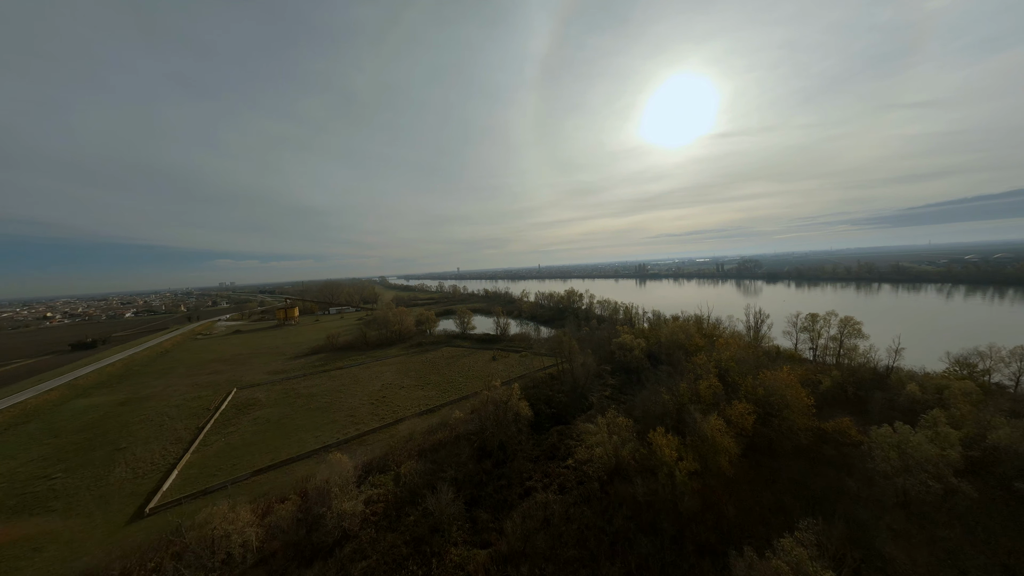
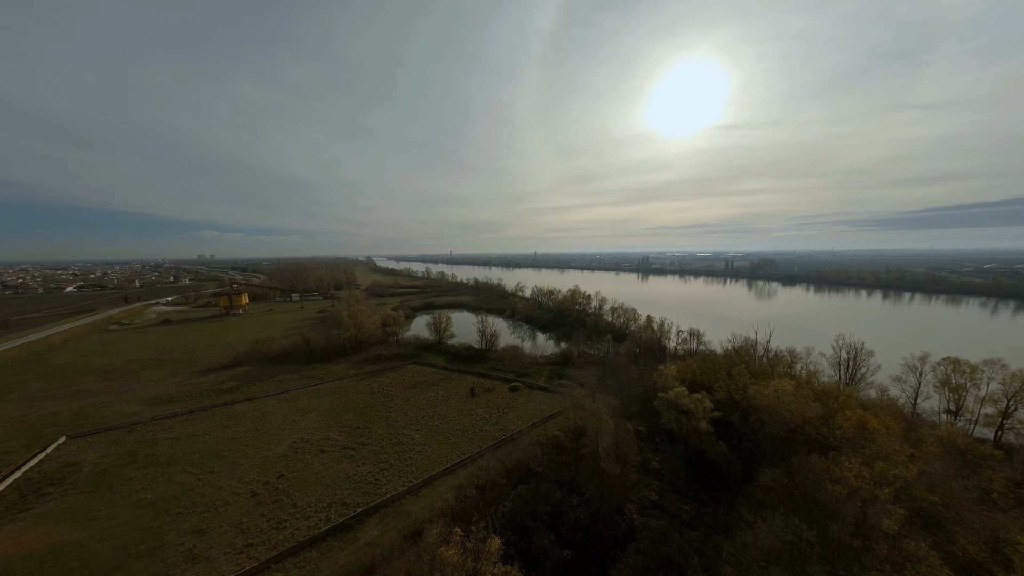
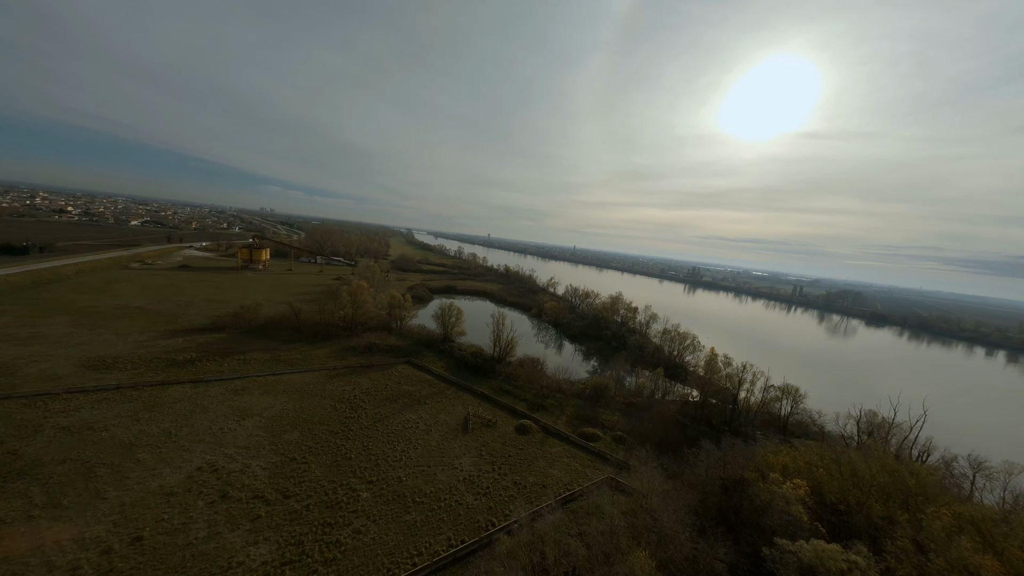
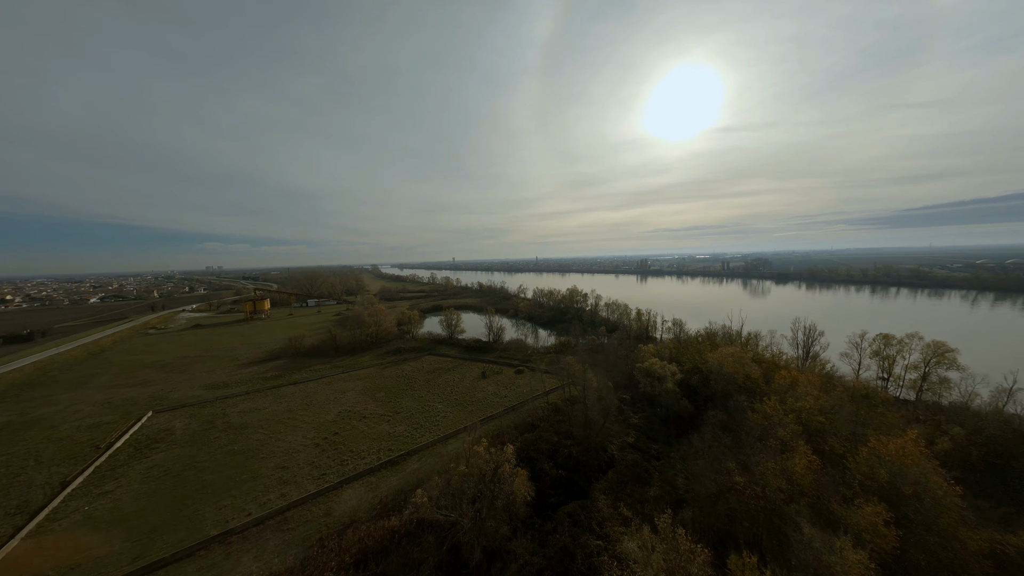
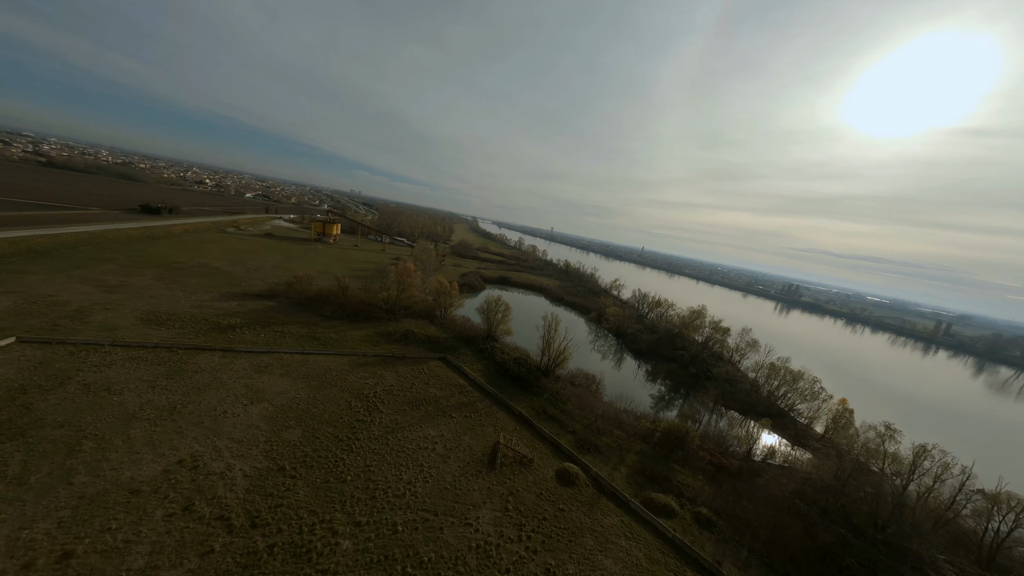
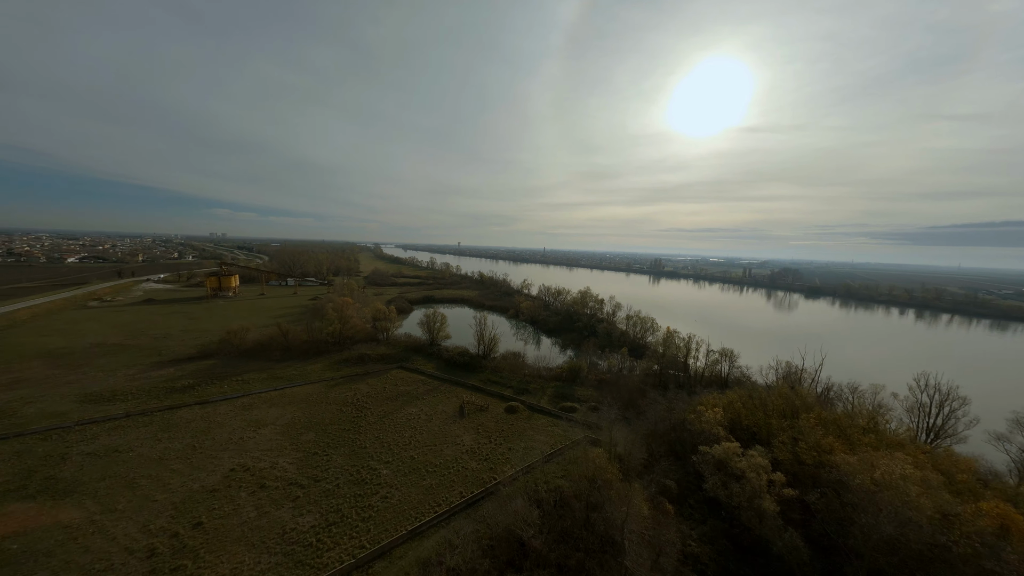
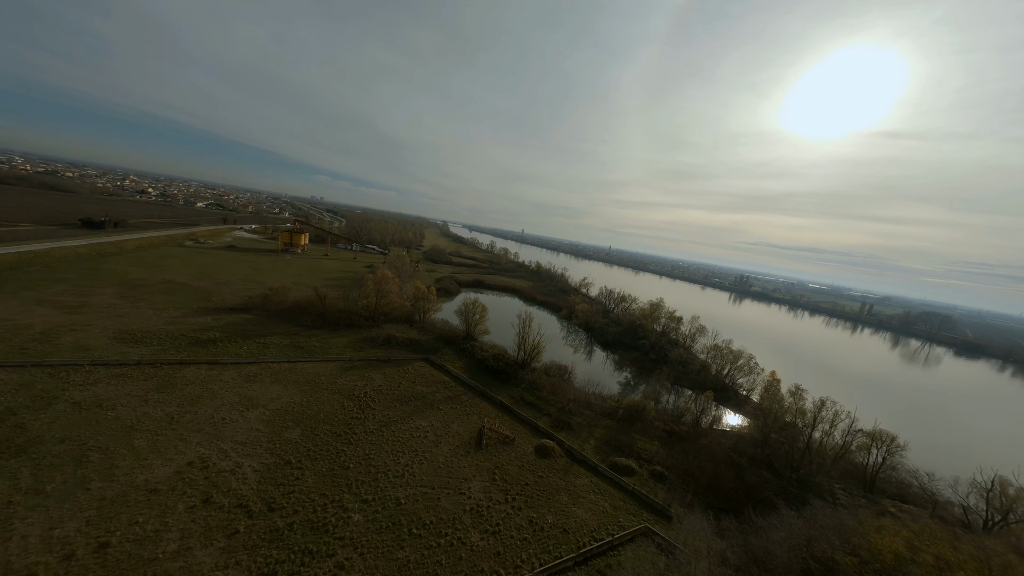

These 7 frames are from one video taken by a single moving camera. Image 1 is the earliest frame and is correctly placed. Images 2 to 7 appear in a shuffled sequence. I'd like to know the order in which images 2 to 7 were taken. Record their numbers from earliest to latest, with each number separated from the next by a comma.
4, 2, 6, 3, 7, 5
